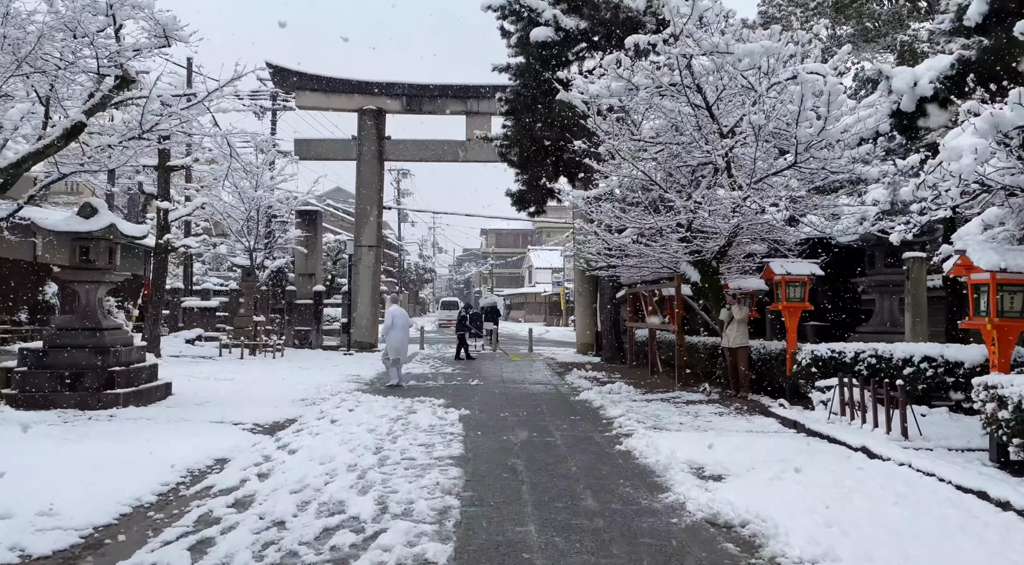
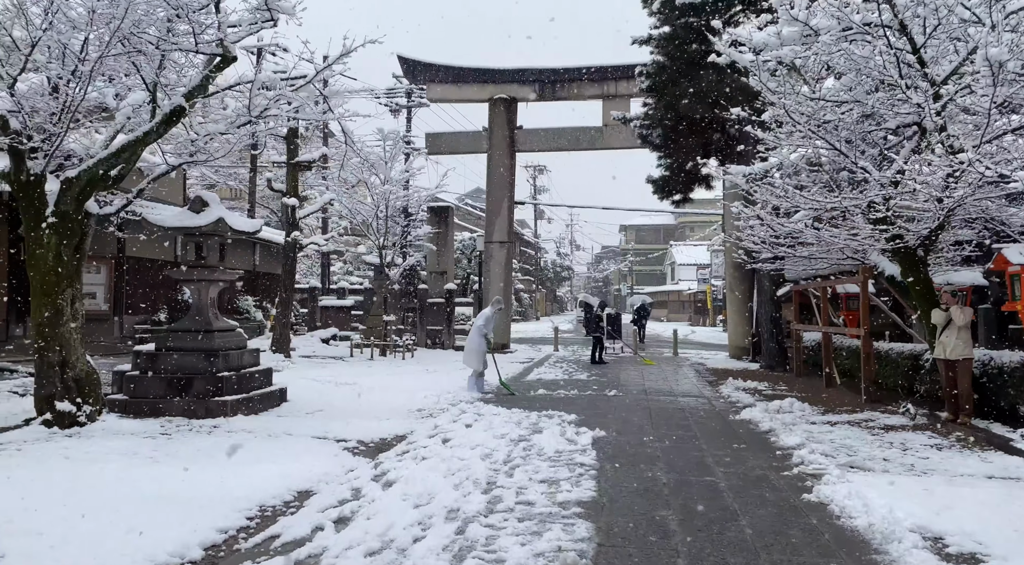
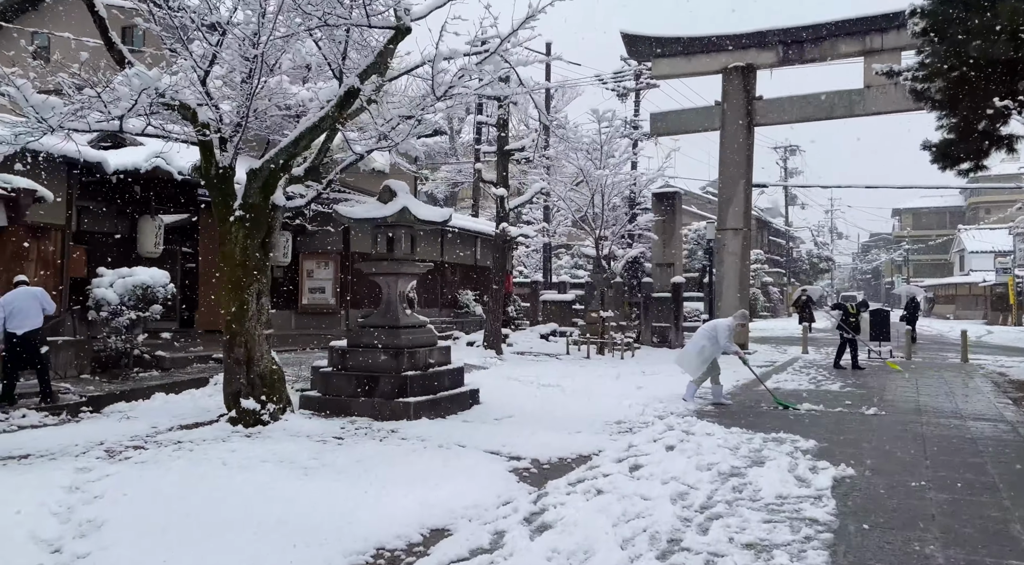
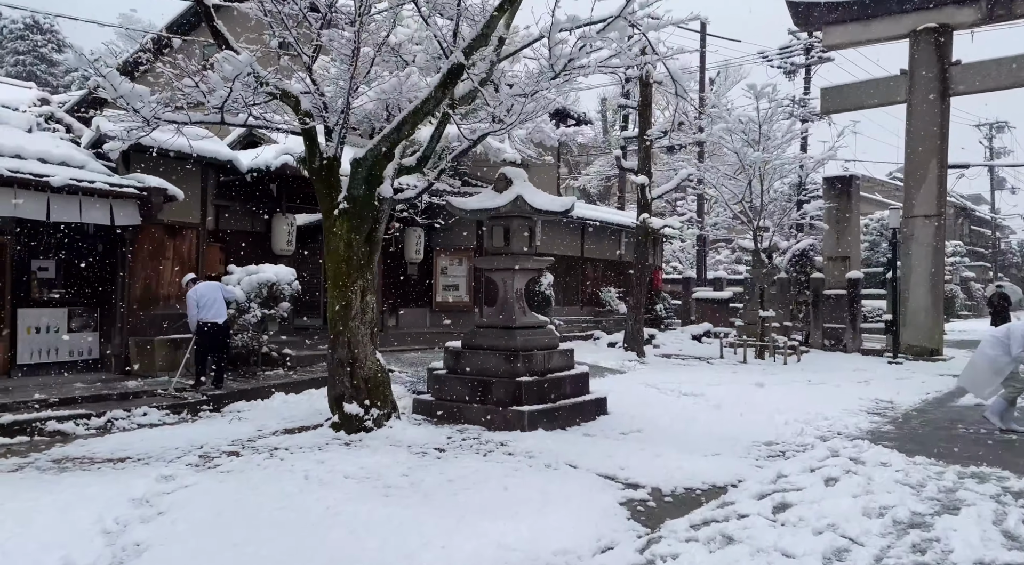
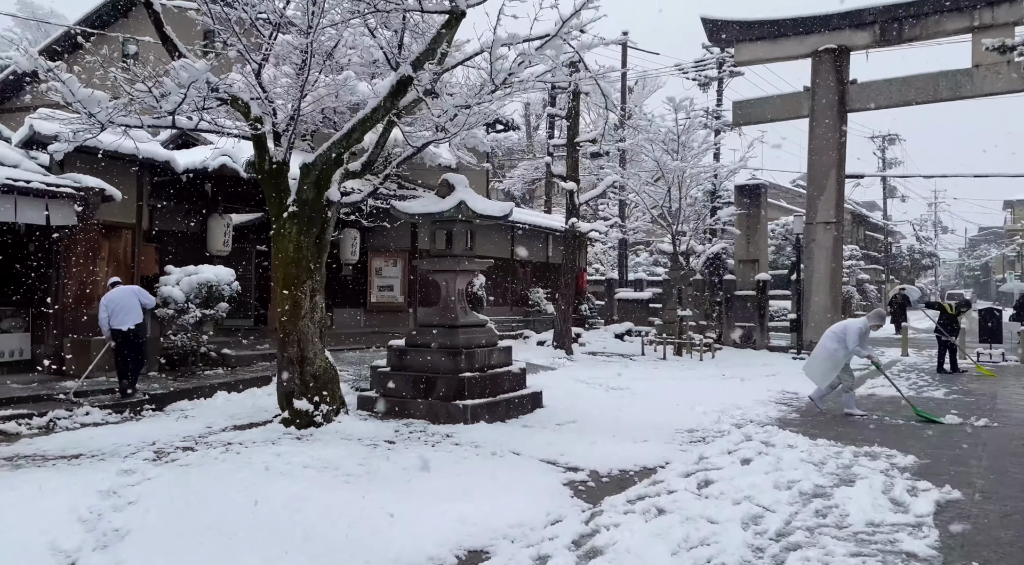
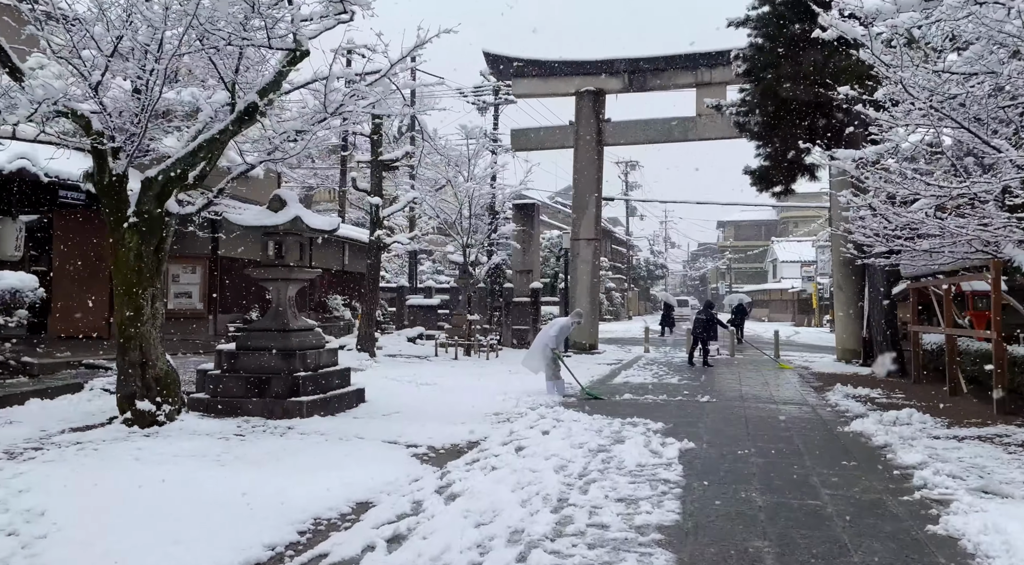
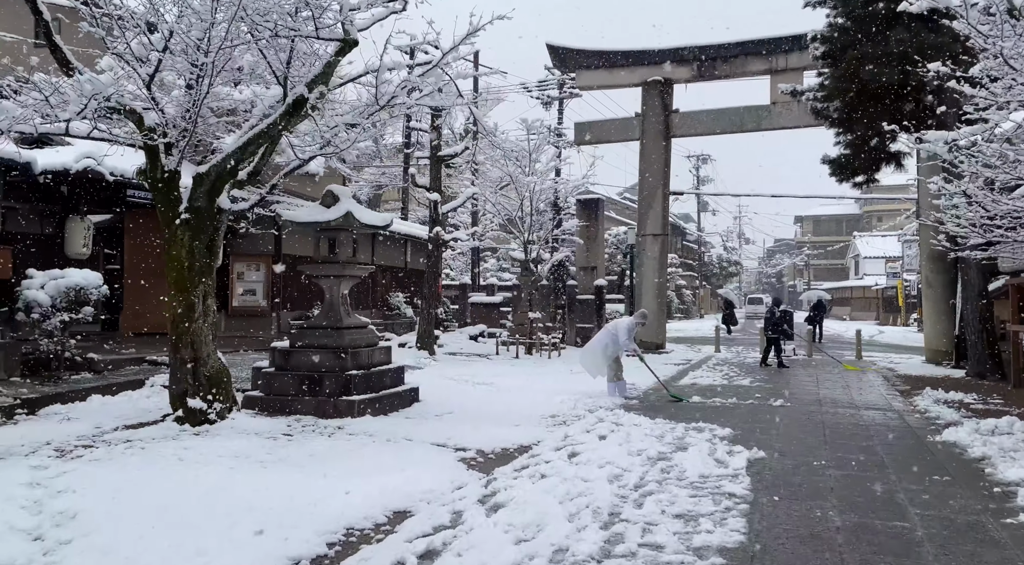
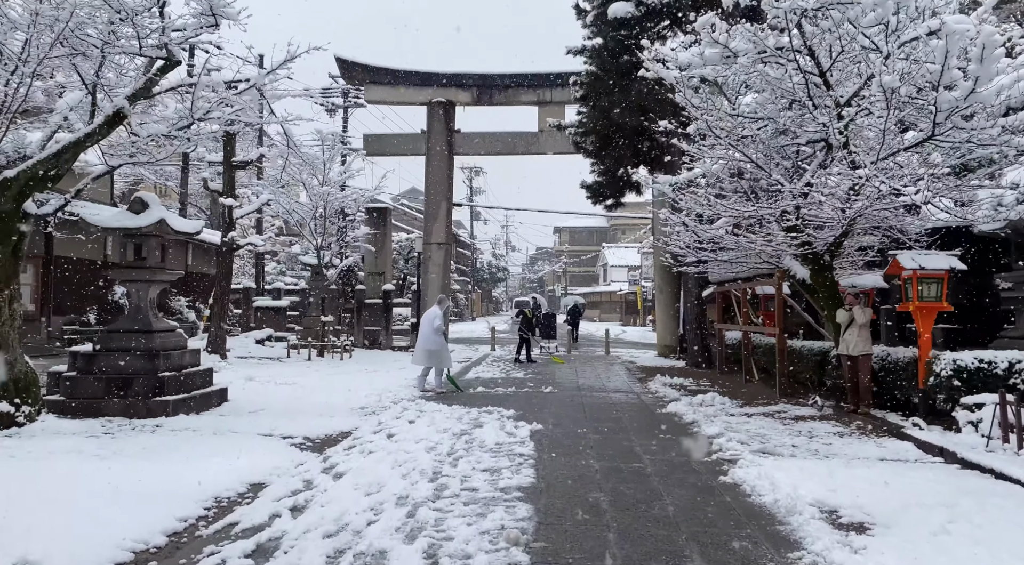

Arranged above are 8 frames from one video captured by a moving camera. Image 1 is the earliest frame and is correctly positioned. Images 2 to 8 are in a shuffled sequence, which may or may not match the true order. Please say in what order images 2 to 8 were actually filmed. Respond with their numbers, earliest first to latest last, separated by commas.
8, 2, 6, 7, 3, 5, 4
